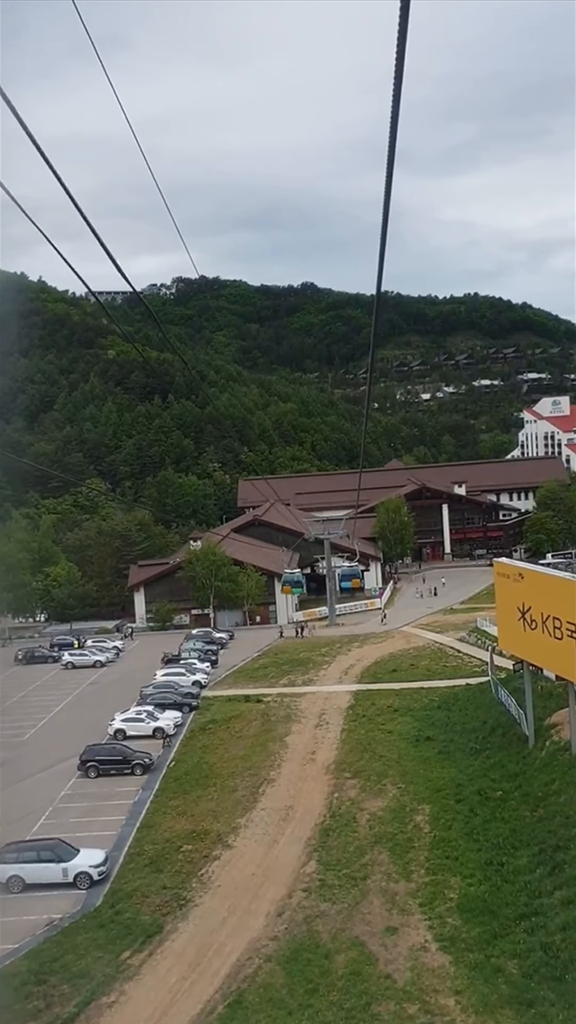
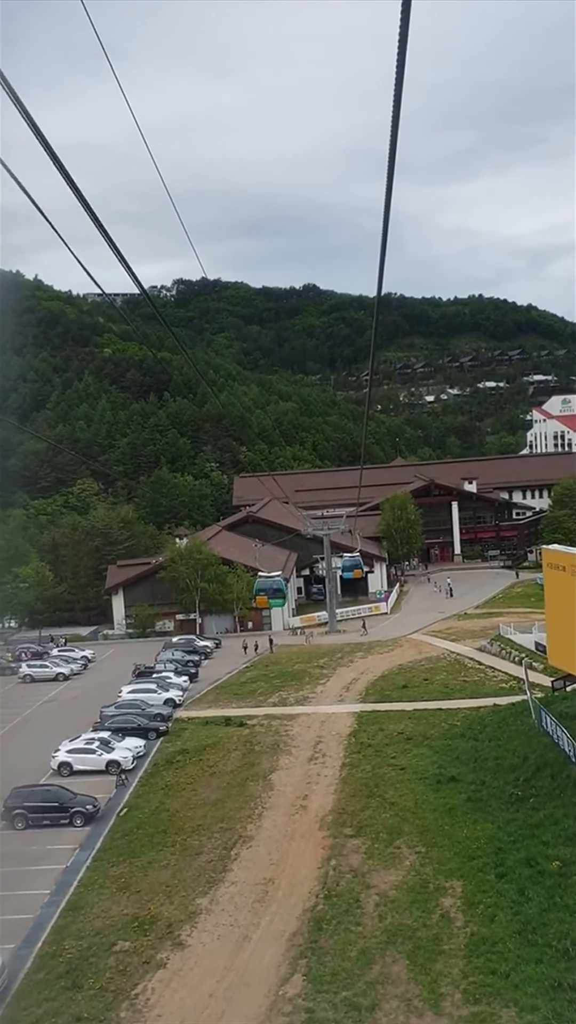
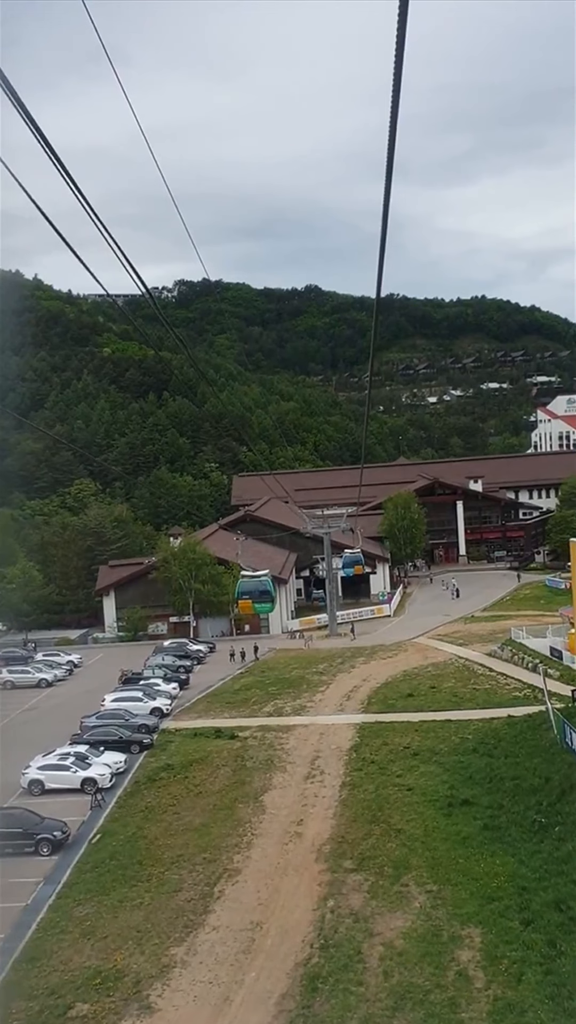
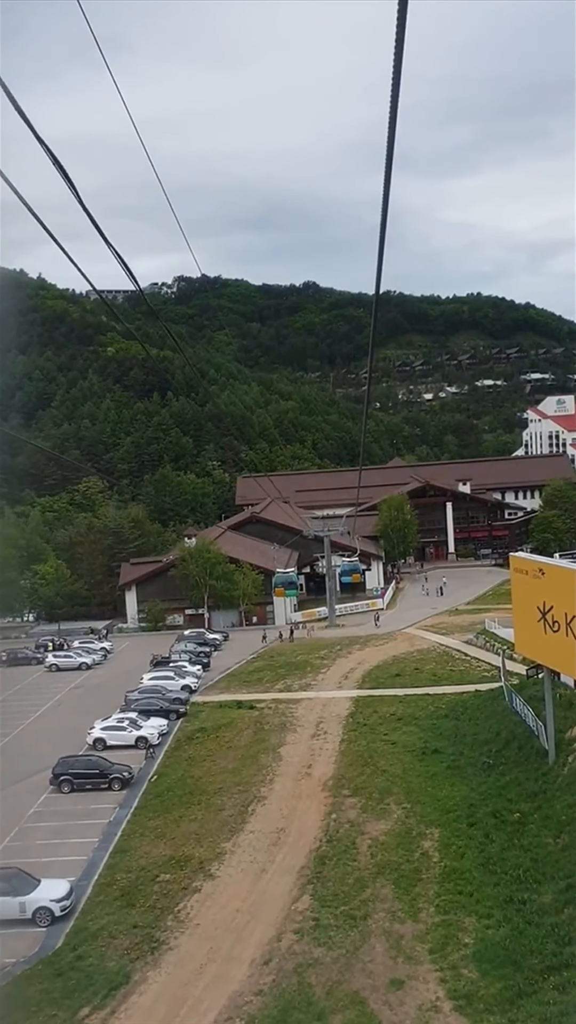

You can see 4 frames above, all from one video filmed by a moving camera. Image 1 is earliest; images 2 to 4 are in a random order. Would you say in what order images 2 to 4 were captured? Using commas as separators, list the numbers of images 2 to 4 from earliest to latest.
4, 2, 3
